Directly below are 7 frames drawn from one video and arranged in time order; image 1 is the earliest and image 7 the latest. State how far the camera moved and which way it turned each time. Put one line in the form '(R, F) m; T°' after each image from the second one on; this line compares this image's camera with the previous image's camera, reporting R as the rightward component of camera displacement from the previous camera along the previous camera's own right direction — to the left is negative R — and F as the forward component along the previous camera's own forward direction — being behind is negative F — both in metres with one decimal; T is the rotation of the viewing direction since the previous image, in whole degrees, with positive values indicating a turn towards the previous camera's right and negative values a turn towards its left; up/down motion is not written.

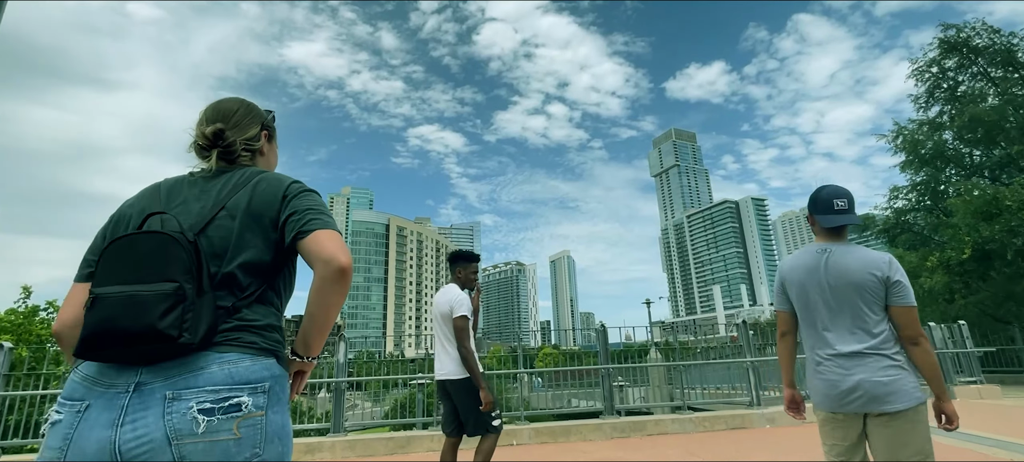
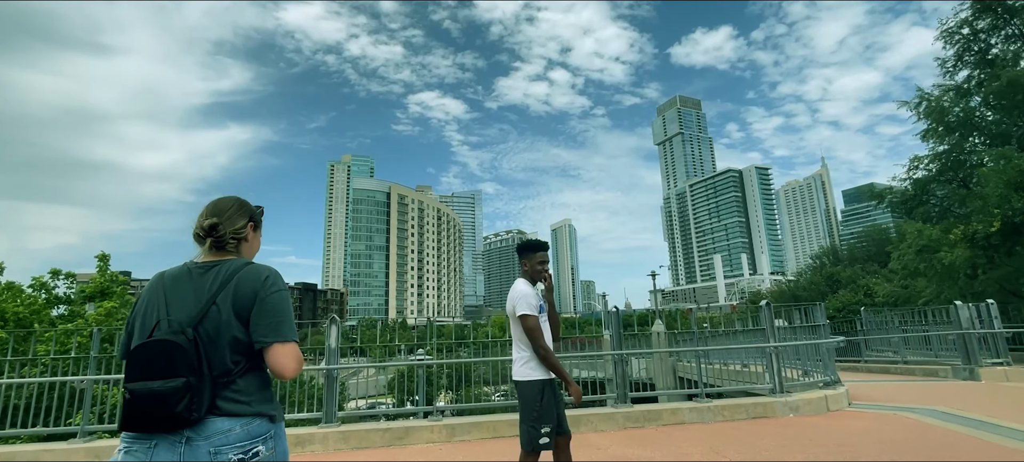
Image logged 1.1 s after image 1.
(-0.1, +0.5) m; 0°
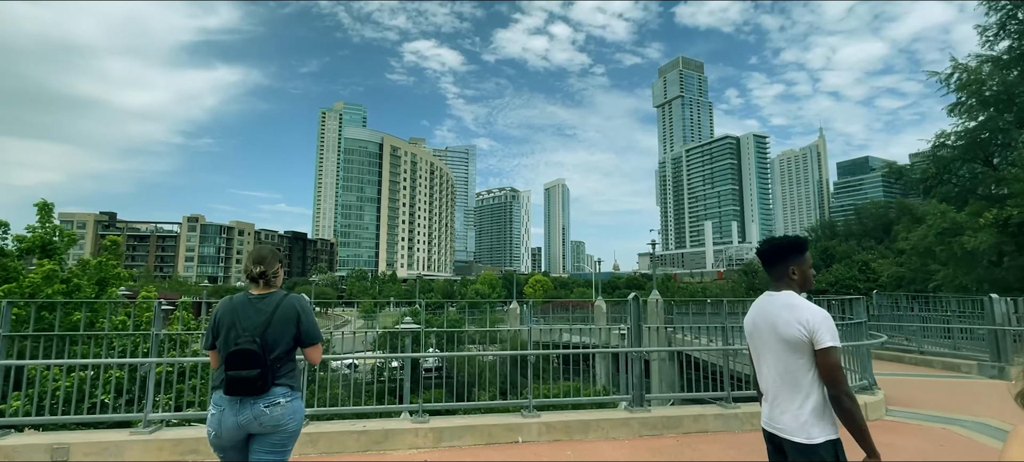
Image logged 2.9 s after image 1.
(-0.1, +0.9) m; +1°
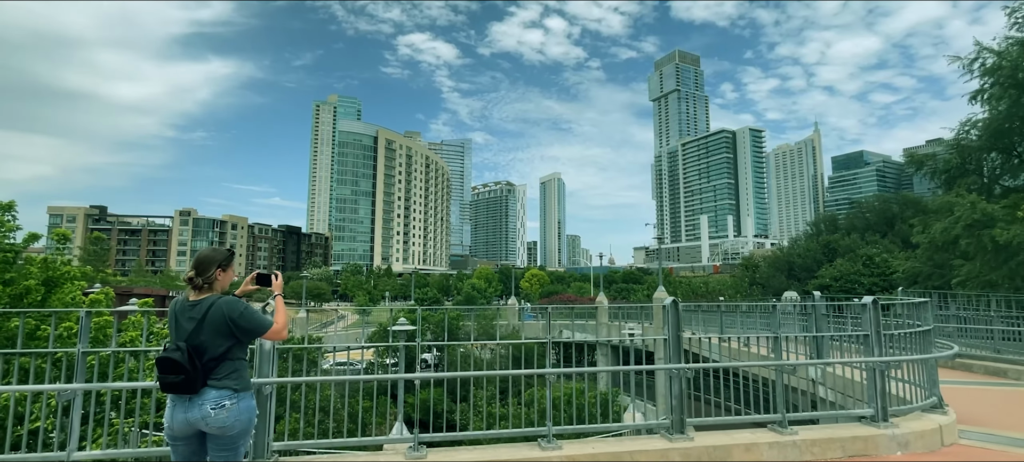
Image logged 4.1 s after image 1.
(-0.2, +0.8) m; +1°
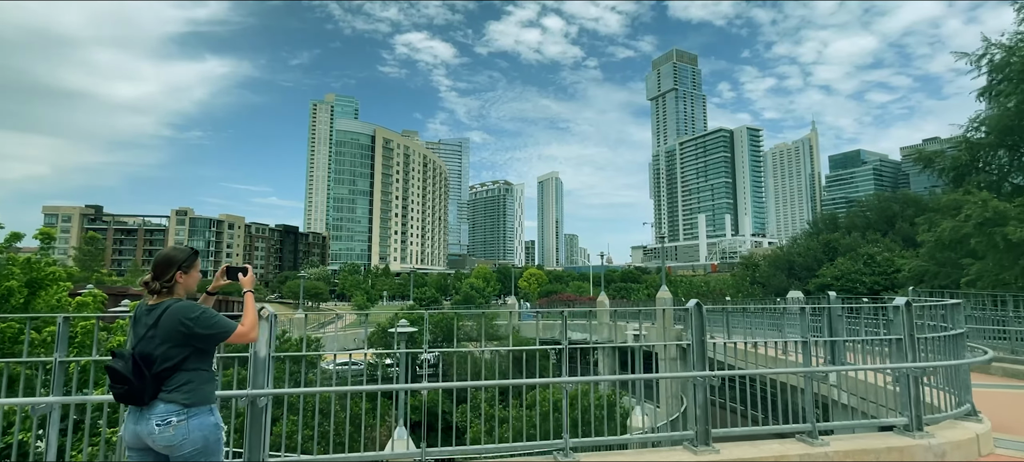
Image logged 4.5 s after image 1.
(-0.1, +0.3) m; 0°
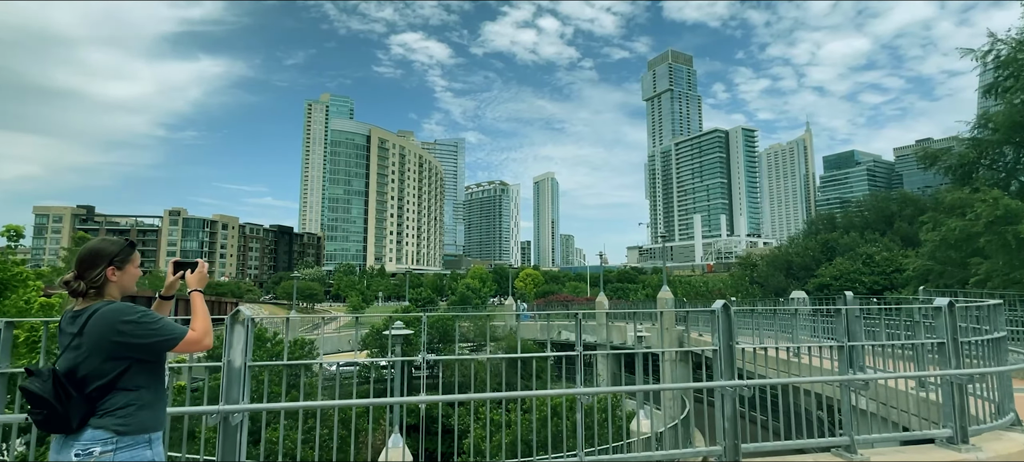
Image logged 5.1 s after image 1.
(-0.1, +0.4) m; 0°
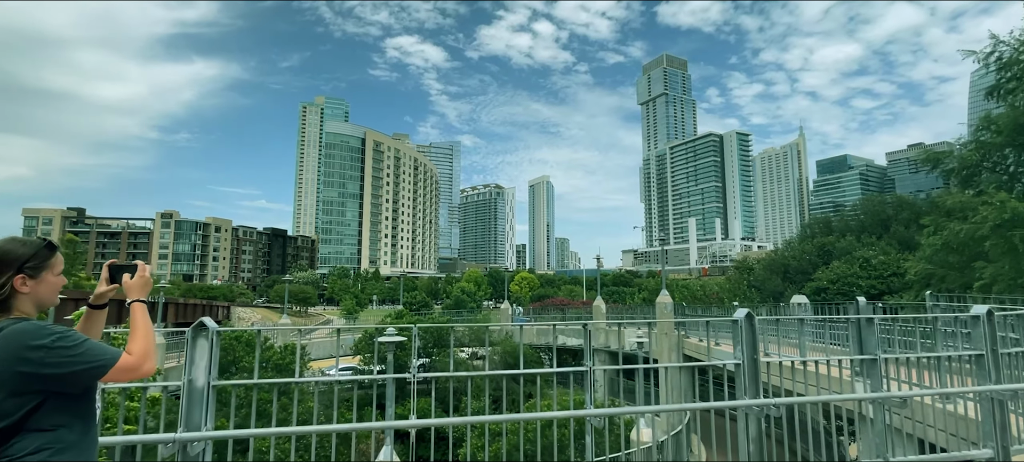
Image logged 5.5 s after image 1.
(0.0, +0.3) m; +1°
